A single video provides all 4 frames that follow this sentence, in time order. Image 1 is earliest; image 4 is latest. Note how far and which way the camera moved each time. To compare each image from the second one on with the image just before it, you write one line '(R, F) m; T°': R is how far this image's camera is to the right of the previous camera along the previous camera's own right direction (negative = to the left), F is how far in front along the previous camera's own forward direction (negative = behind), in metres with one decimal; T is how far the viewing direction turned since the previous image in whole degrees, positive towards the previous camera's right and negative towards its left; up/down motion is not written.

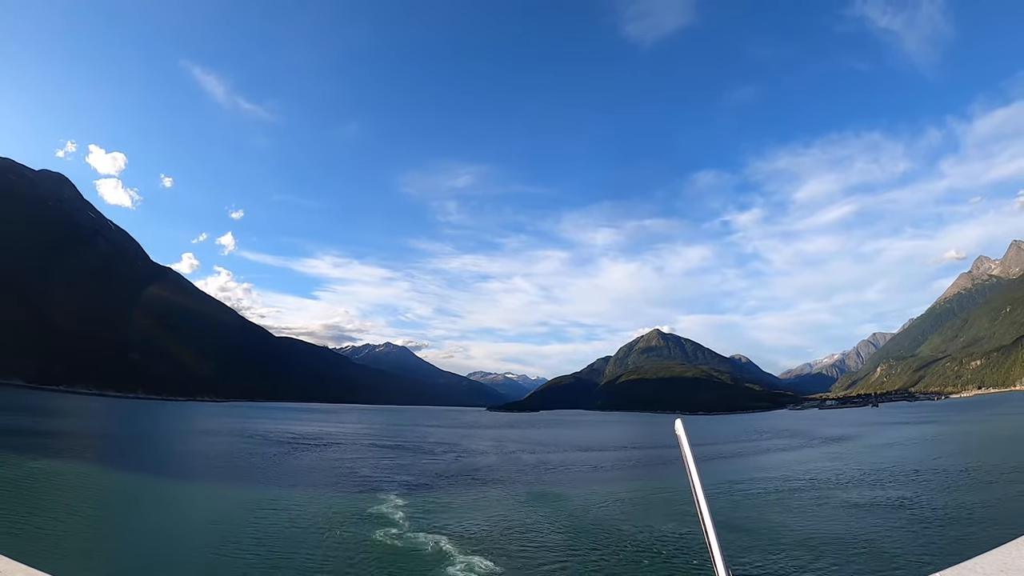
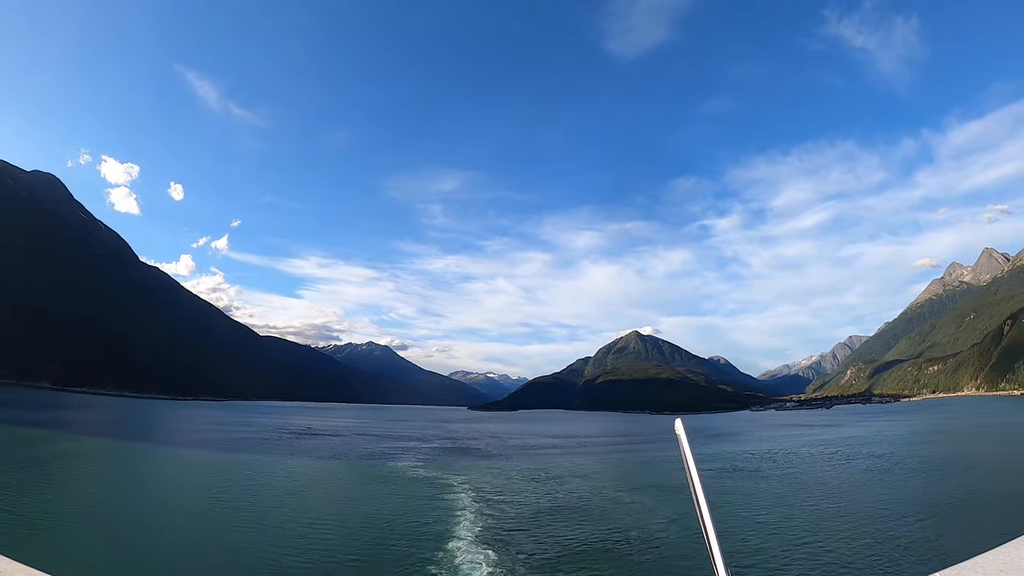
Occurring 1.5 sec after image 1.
(+0.2, -1.1) m; +2°
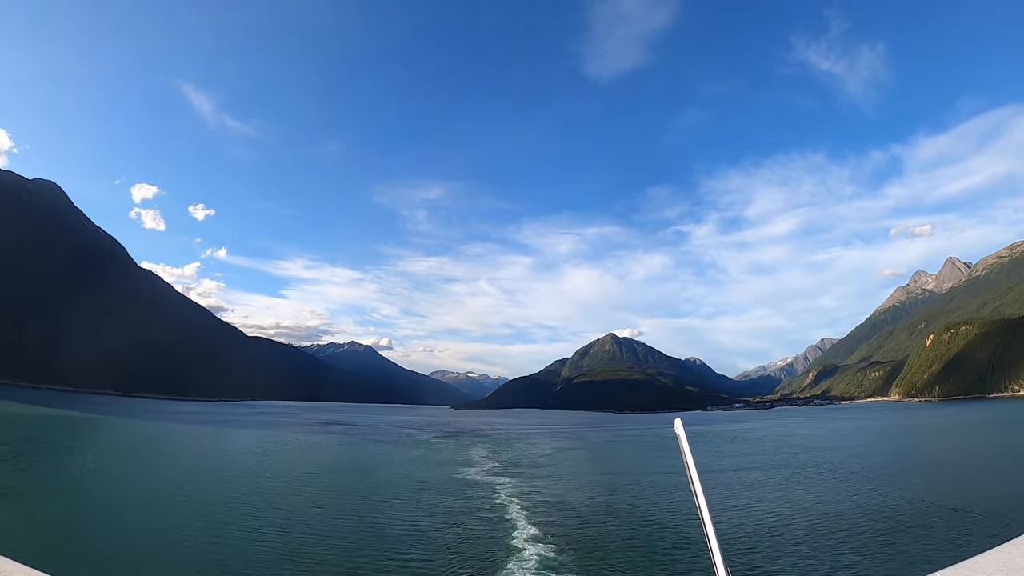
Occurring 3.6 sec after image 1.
(+0.3, -1.9) m; +2°
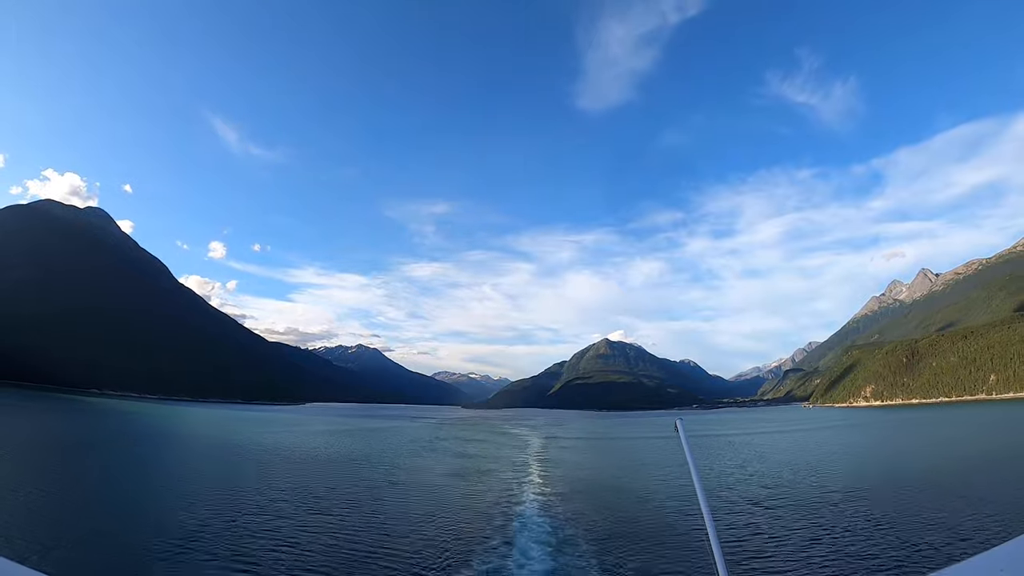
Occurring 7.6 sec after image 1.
(+0.1, -4.0) m; 0°
